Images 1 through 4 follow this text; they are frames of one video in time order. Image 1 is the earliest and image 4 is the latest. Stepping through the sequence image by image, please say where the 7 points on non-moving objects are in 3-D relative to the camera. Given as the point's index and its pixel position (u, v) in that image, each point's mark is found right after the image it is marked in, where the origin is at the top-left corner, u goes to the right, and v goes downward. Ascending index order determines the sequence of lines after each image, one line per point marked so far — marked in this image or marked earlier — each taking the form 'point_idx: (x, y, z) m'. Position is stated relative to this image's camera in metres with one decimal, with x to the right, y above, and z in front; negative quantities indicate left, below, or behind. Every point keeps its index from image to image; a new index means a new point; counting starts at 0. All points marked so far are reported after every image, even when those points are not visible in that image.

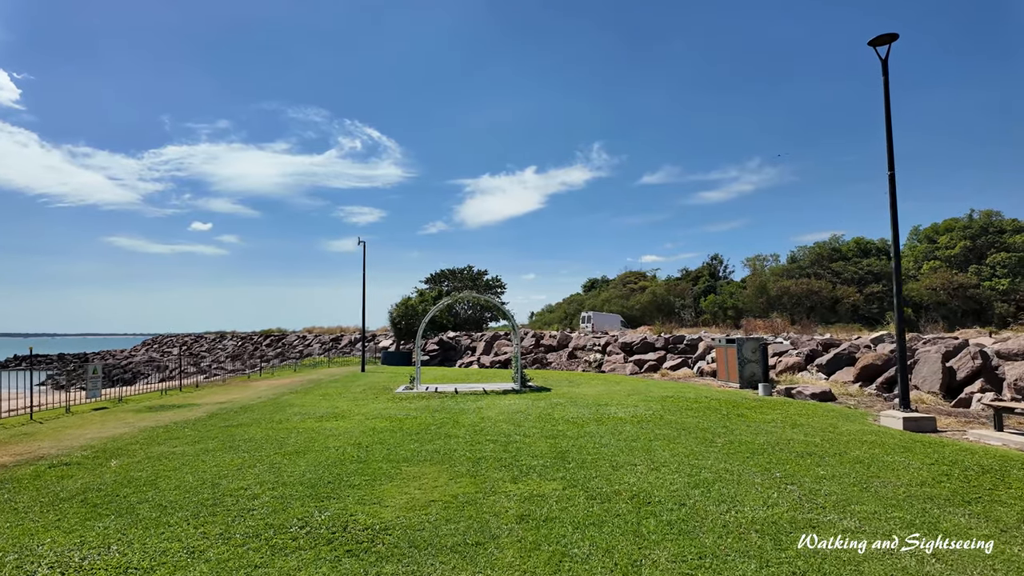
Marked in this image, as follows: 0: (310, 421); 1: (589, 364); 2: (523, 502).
0: (-3.0, -2.0, +8.6) m
1: (+2.6, -2.6, +19.2) m
2: (+0.1, -1.5, +4.1) m
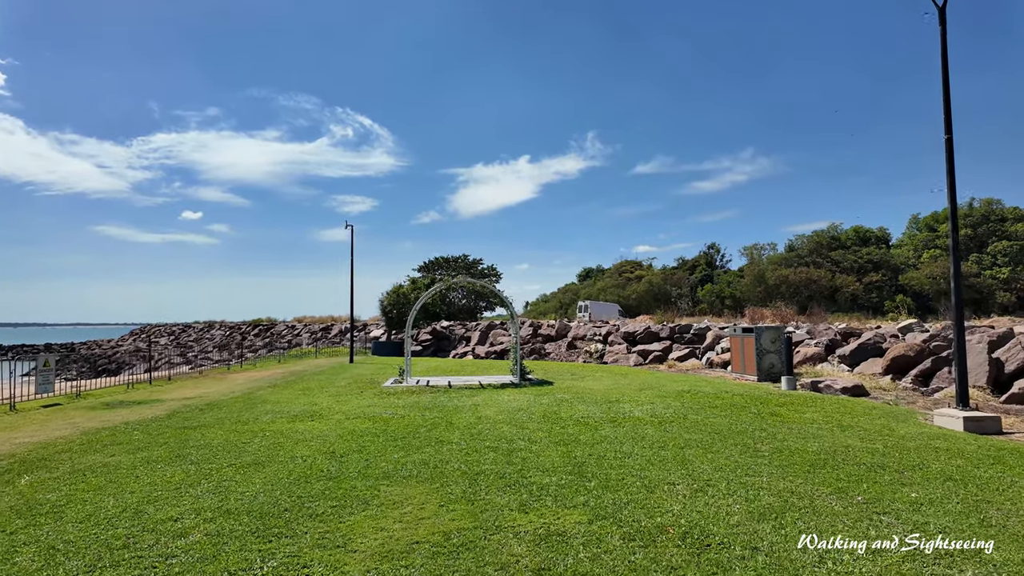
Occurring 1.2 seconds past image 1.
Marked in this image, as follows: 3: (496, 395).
0: (-3.0, -1.7, +7.5) m
1: (+2.5, -2.1, +18.2) m
2: (+0.1, -1.4, +3.1) m
3: (-0.3, -1.8, +9.5) m
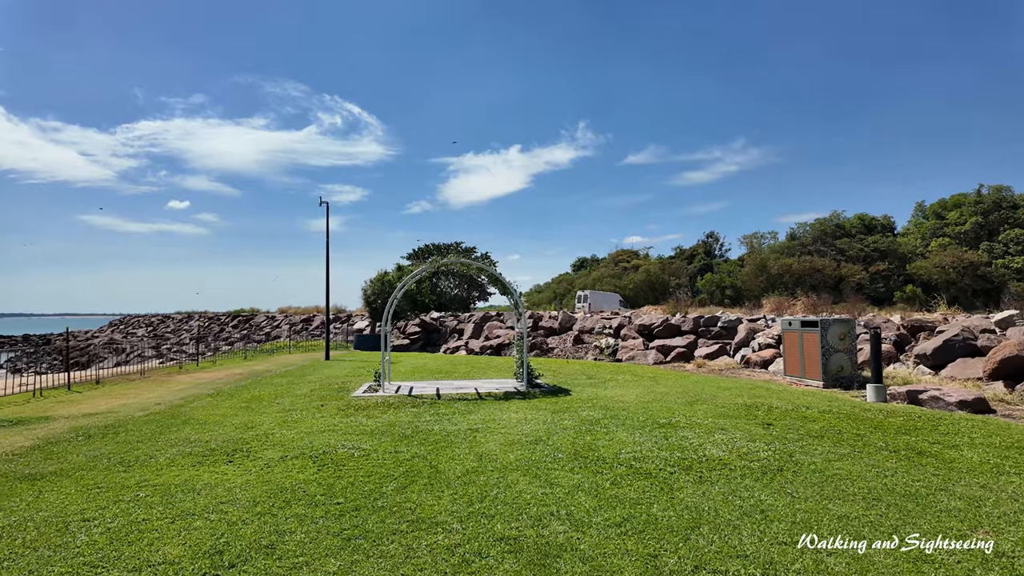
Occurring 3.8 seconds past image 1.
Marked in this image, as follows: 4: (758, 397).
0: (-2.9, -1.5, +5.0) m
1: (+2.4, -1.7, +15.8) m
2: (+0.4, -1.2, +0.6) m
3: (-0.1, -1.5, +7.1) m
4: (+3.4, -1.5, +8.0) m
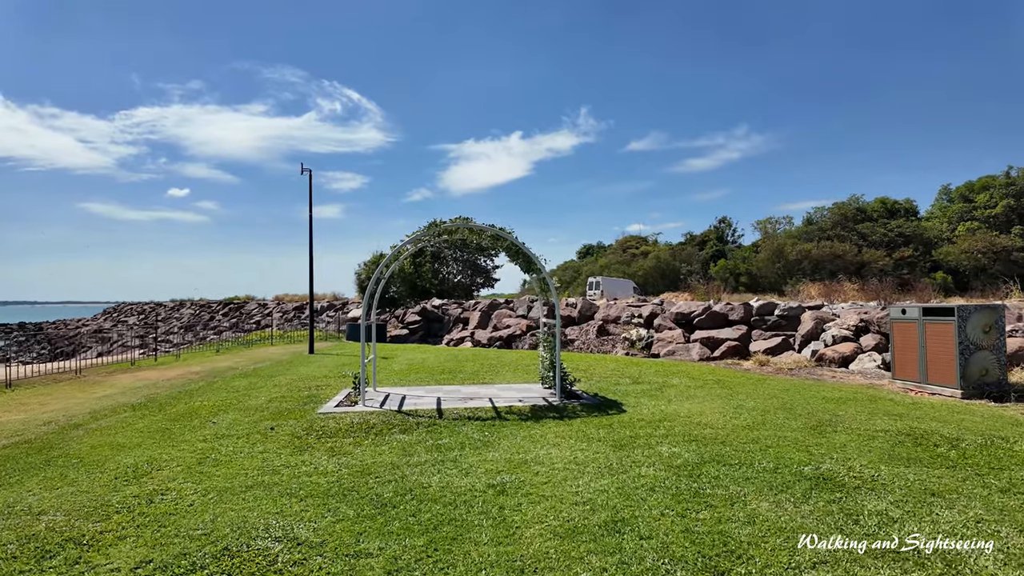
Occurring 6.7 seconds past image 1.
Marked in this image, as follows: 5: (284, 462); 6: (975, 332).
0: (-2.5, -1.3, +2.5) m
1: (+2.8, -1.3, +13.3) m
2: (+0.7, -1.1, -1.9) m
3: (+0.2, -1.3, +4.6) m
4: (+3.7, -1.2, +5.5) m
5: (-1.8, -1.3, +4.5) m
6: (+5.6, -0.5, +7.0) m
